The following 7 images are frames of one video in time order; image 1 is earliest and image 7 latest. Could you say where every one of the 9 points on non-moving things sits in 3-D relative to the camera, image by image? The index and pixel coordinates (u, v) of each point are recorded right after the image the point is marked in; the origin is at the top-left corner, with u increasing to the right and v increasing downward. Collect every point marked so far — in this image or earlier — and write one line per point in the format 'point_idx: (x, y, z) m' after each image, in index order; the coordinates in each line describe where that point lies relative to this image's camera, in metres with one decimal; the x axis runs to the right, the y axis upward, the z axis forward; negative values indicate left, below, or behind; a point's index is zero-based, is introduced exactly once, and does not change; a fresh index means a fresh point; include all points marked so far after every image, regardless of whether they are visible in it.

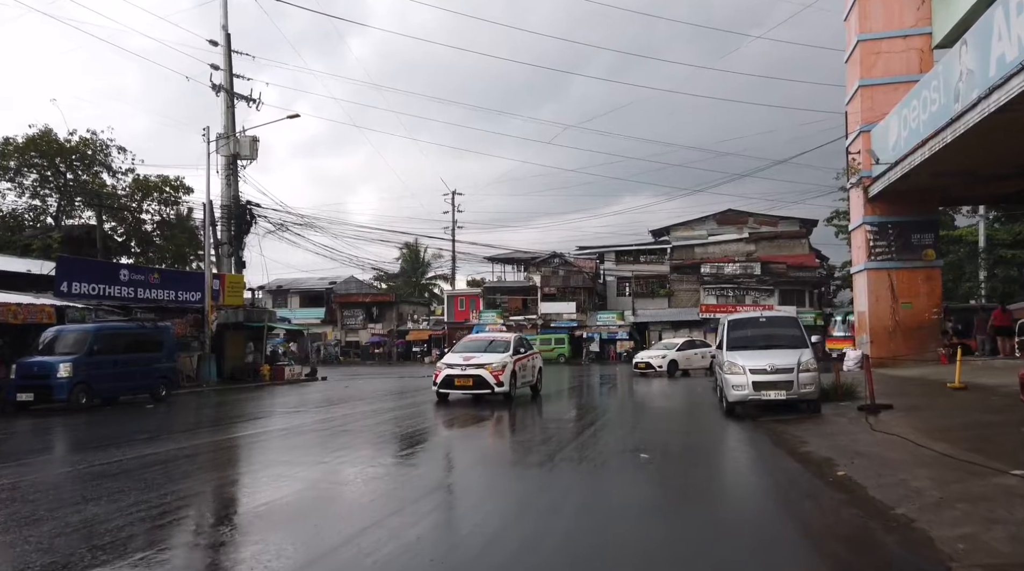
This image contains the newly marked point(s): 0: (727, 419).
0: (+3.6, -2.2, +11.9) m
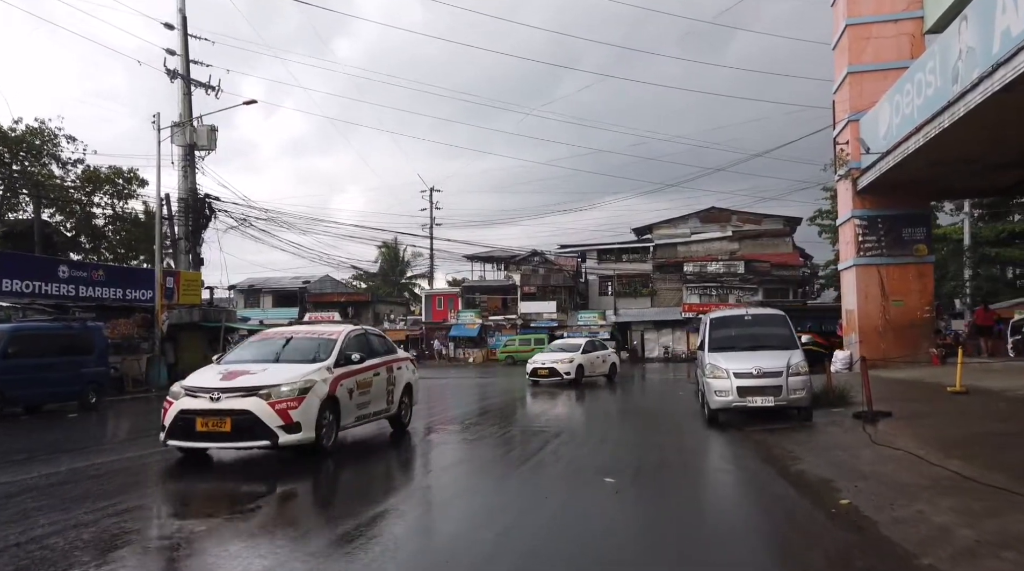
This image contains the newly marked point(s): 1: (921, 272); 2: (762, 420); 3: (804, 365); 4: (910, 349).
0: (+2.9, -2.1, +10.7) m
1: (+11.3, +0.4, +19.9) m
2: (+3.8, -2.0, +10.9) m
3: (+4.4, -1.2, +10.7) m
4: (+11.0, -1.8, +19.9) m
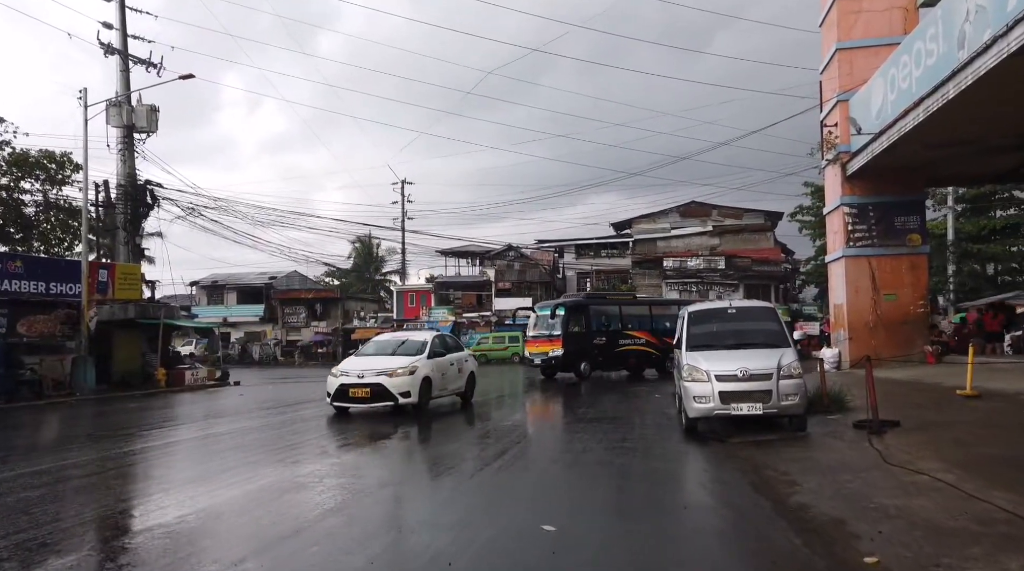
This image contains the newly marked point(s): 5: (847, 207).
0: (+2.2, -2.0, +9.1) m
1: (+10.4, +0.6, +18.5) m
2: (+3.1, -1.9, +9.3) m
3: (+3.6, -1.0, +9.1) m
4: (+10.0, -1.6, +18.5) m
5: (+8.7, +2.0, +18.8) m
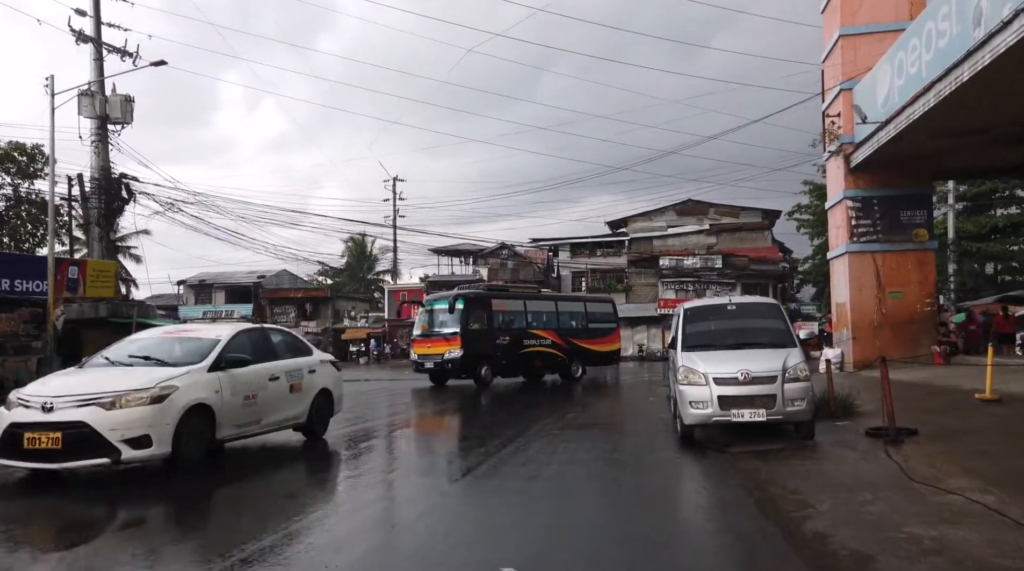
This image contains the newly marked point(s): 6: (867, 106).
0: (+2.0, -1.9, +8.3) m
1: (+10.1, +0.6, +17.7) m
2: (+2.8, -1.8, +8.5) m
3: (+3.4, -1.0, +8.3) m
4: (+9.7, -1.5, +17.6) m
5: (+8.4, +2.1, +17.9) m
6: (+8.2, +4.1, +16.5) m
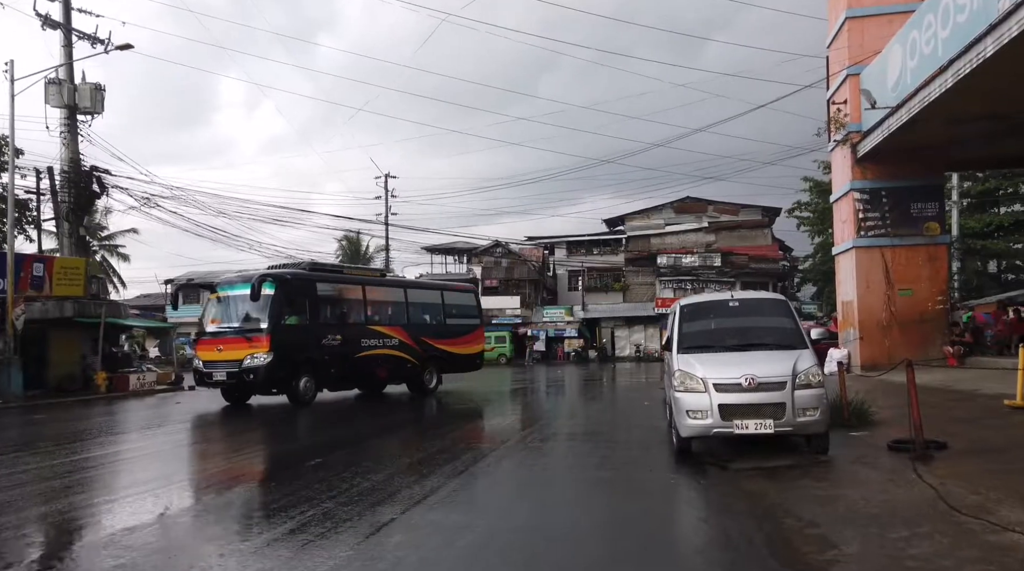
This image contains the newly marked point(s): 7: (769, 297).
0: (+1.7, -1.8, +7.2) m
1: (+9.8, +0.7, +16.7) m
2: (+2.5, -1.7, +7.5) m
3: (+3.1, -0.9, +7.3) m
4: (+9.4, -1.4, +16.6) m
5: (+8.1, +2.2, +16.9) m
6: (+7.9, +4.2, +15.5) m
7: (+3.0, -0.1, +8.5) m
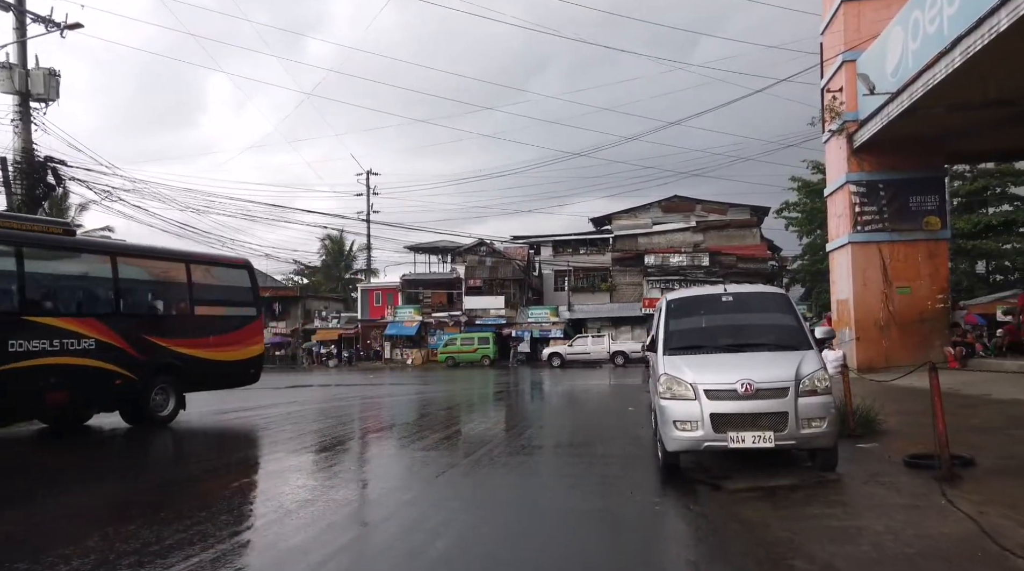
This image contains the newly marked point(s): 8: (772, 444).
0: (+1.3, -1.7, +6.2) m
1: (+9.3, +0.8, +15.9) m
2: (+2.2, -1.6, +6.5) m
3: (+2.7, -0.8, +6.3) m
4: (+8.9, -1.4, +15.8) m
5: (+7.6, +2.2, +16.1) m
6: (+7.4, +4.2, +14.7) m
7: (+2.7, -0.1, +7.5) m
8: (+2.2, -1.3, +6.1) m
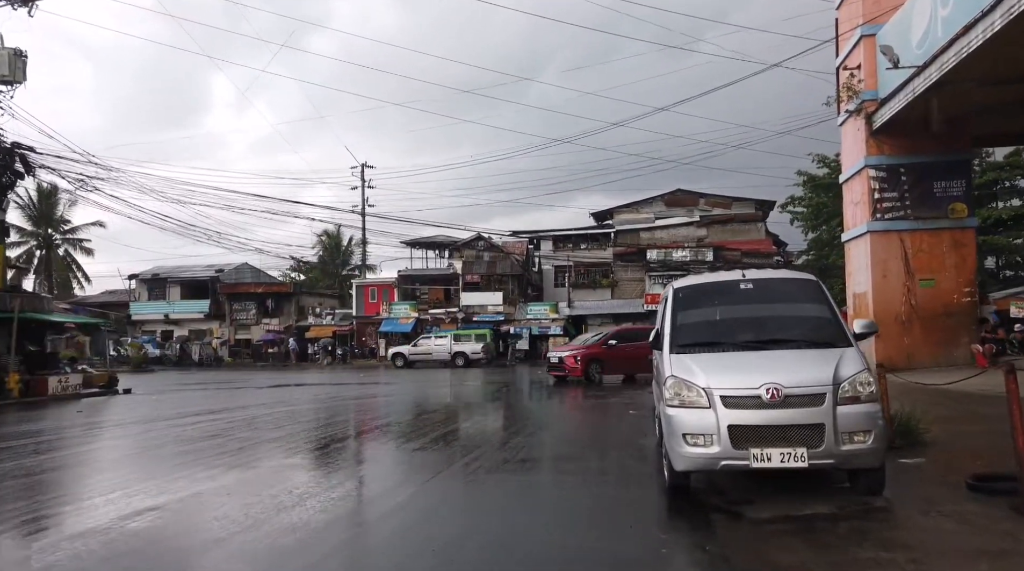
0: (+1.1, -1.6, +5.1) m
1: (+9.1, +0.9, +14.7) m
2: (+2.0, -1.5, +5.3) m
3: (+2.5, -0.7, +5.1) m
4: (+8.8, -1.2, +14.6) m
5: (+7.5, +2.4, +14.9) m
6: (+7.2, +4.4, +13.5) m
7: (+2.5, +0.1, +6.4) m
8: (+2.0, -1.2, +4.9) m
